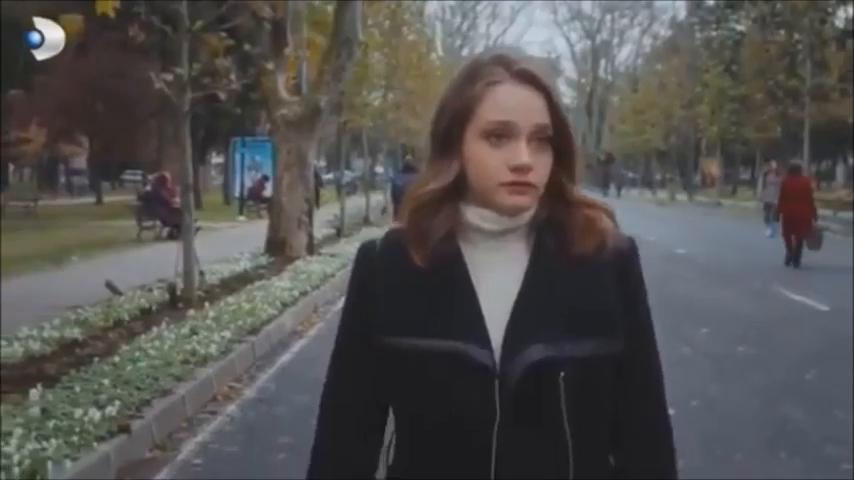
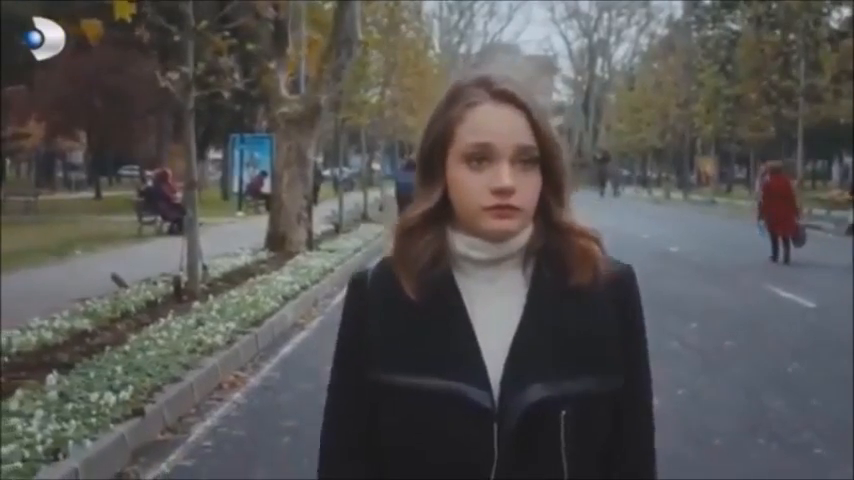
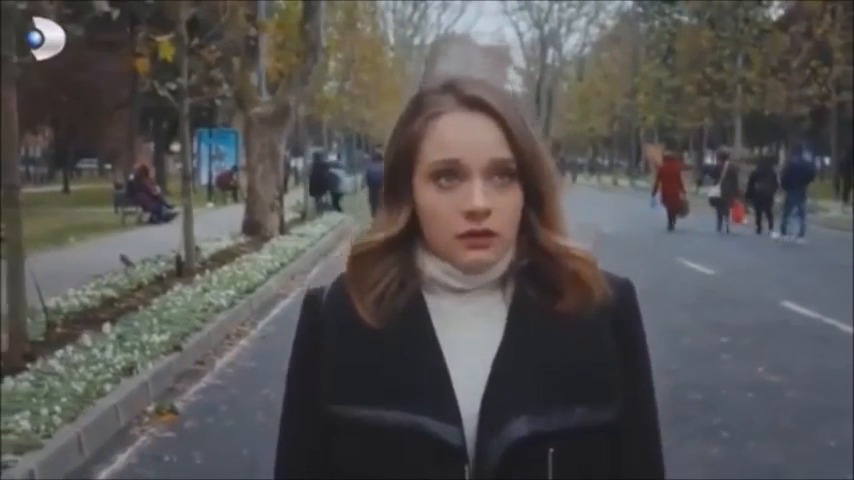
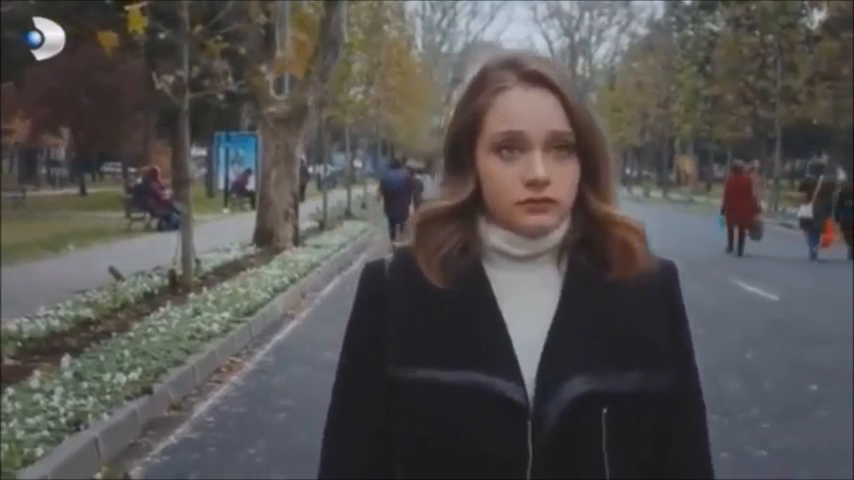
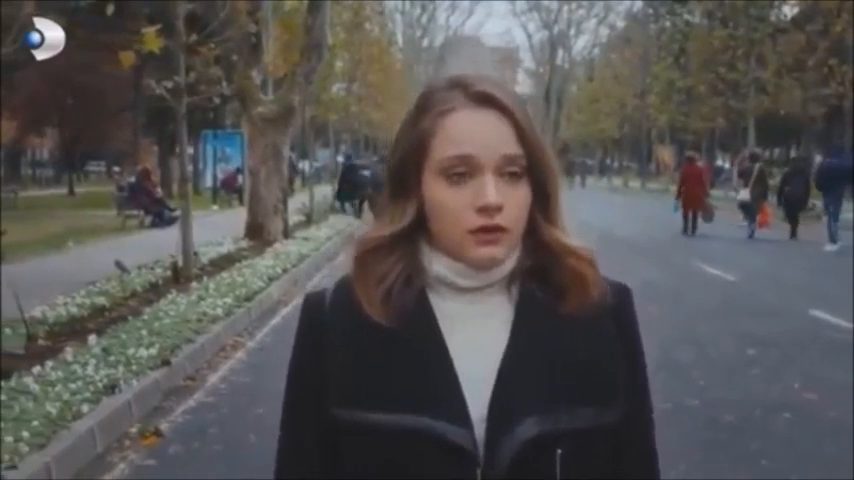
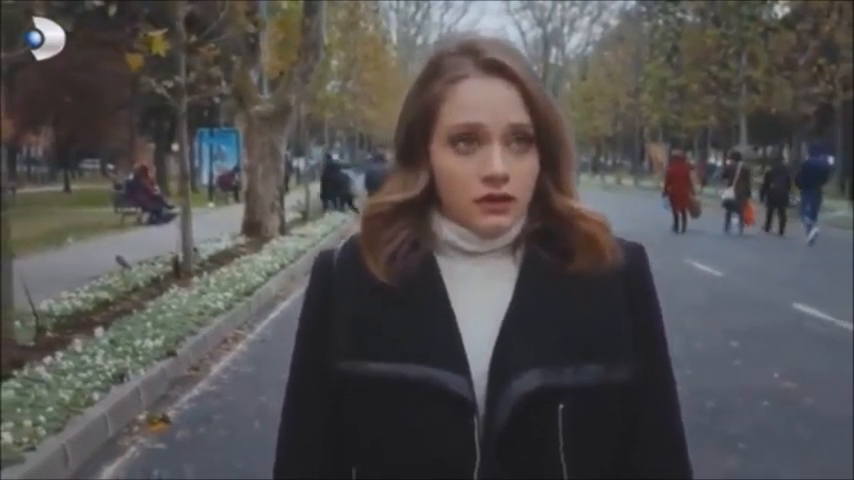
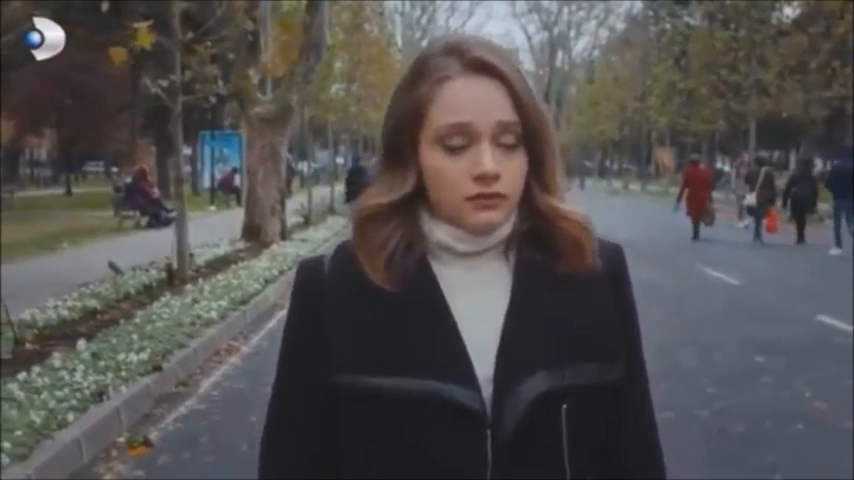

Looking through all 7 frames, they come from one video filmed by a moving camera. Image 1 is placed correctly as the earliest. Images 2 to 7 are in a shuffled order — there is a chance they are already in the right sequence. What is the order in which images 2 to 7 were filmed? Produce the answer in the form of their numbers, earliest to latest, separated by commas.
2, 4, 7, 5, 6, 3
